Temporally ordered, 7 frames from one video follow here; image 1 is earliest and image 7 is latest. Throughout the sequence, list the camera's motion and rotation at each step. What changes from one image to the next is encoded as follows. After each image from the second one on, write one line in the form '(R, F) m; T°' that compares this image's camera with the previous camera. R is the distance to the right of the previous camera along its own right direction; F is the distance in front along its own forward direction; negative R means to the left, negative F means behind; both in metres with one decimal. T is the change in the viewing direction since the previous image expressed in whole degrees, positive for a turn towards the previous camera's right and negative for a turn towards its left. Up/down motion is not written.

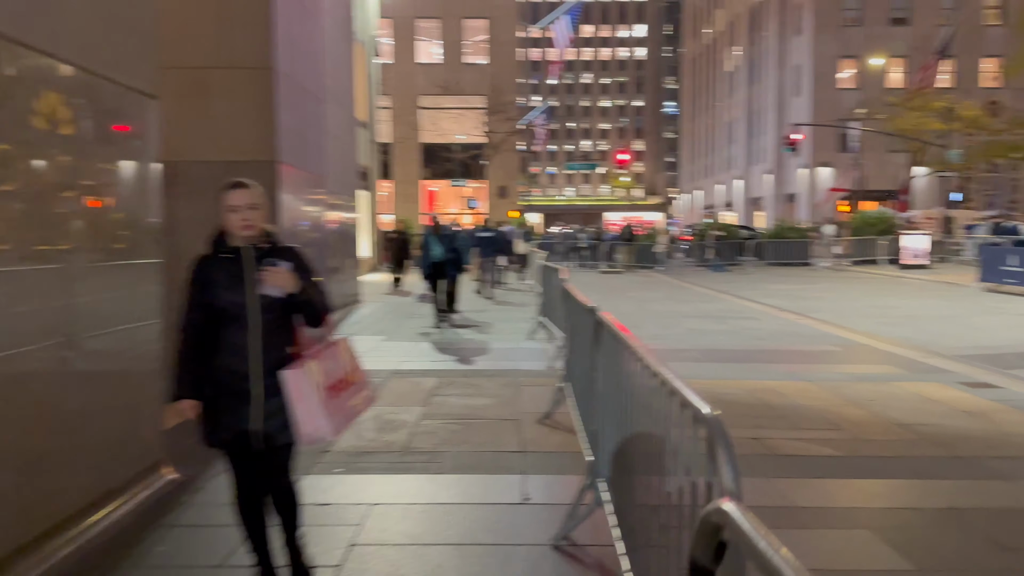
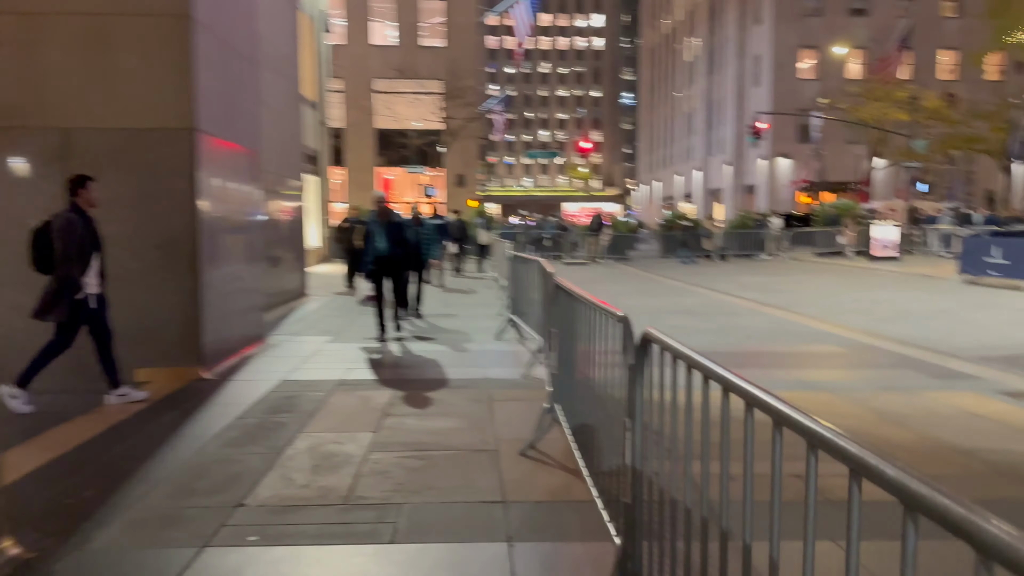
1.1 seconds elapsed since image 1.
(-0.1, +1.3) m; +3°
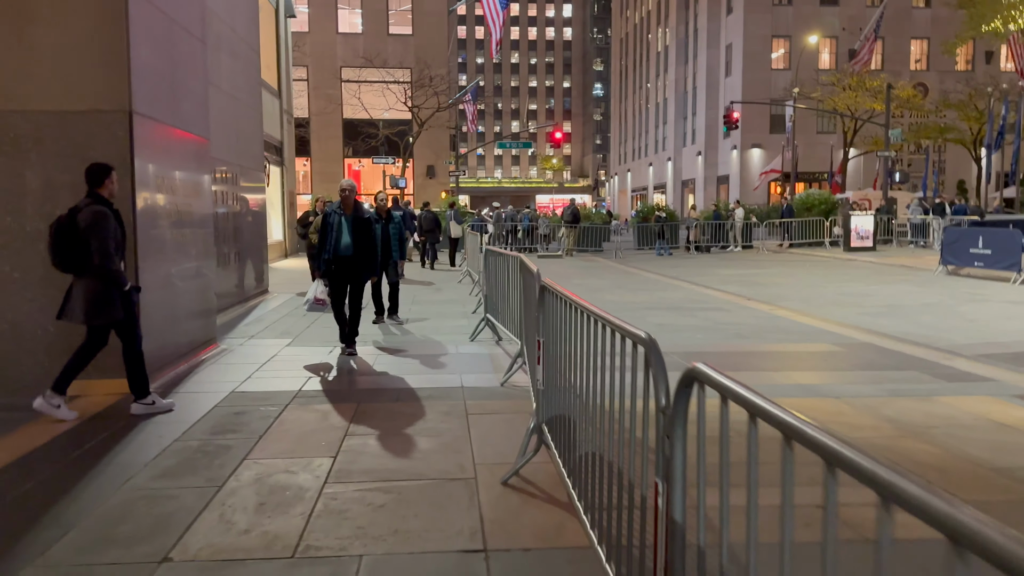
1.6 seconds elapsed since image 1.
(0.0, +0.7) m; +2°
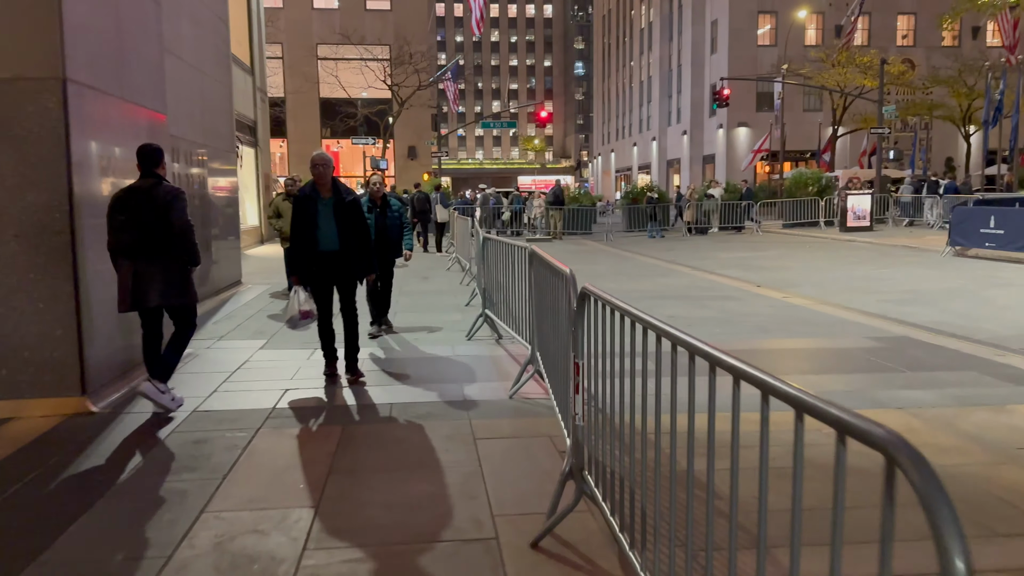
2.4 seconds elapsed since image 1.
(-0.2, +0.9) m; +1°
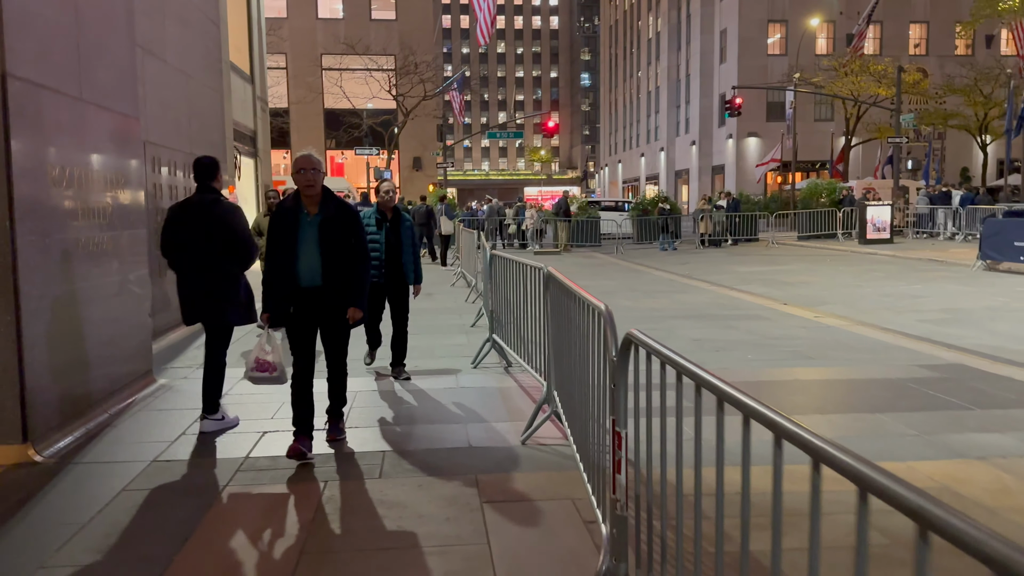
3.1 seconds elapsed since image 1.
(0.0, +0.8) m; 0°
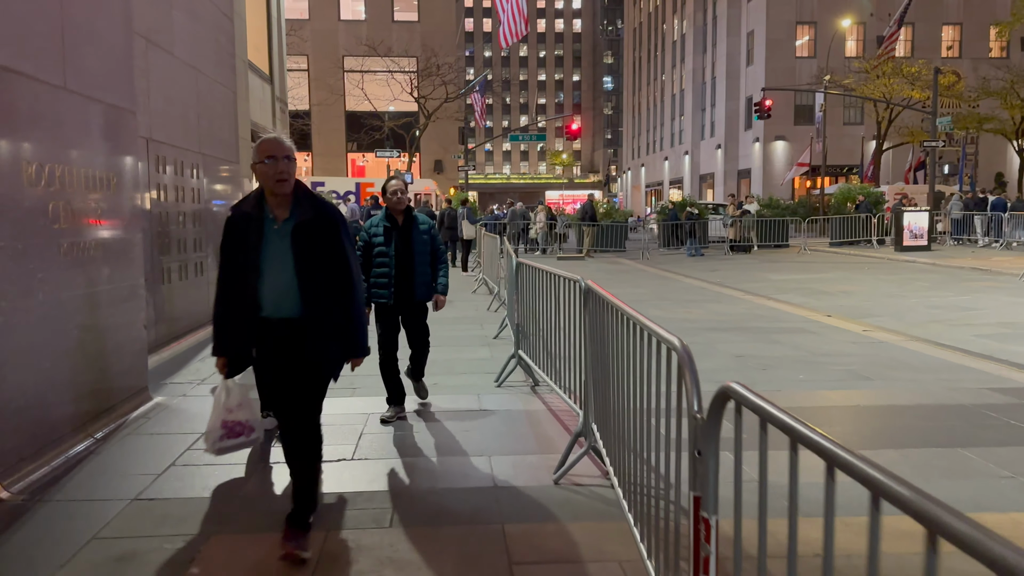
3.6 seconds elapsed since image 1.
(-0.1, +0.6) m; -1°
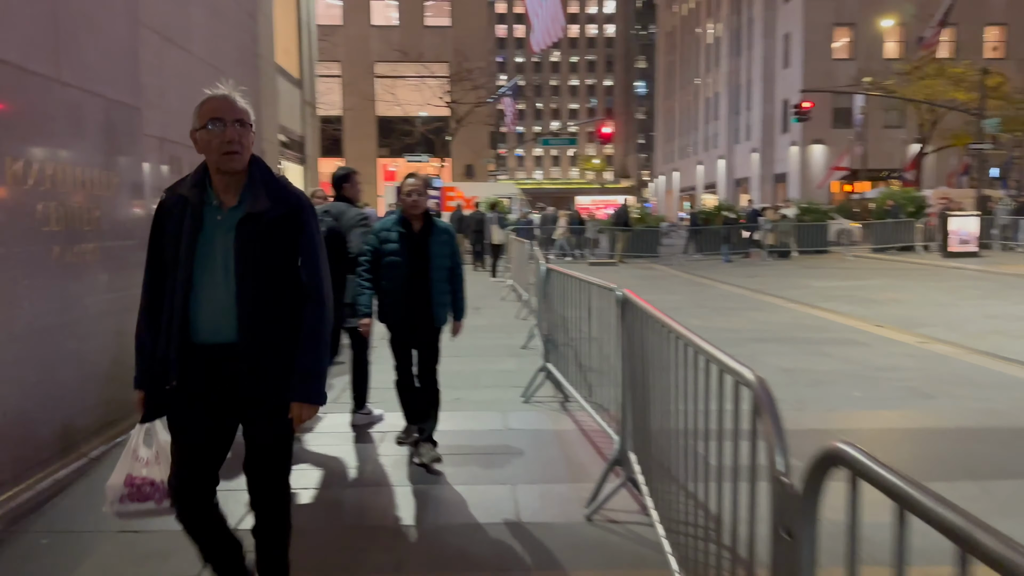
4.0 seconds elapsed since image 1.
(0.0, +0.5) m; -2°
